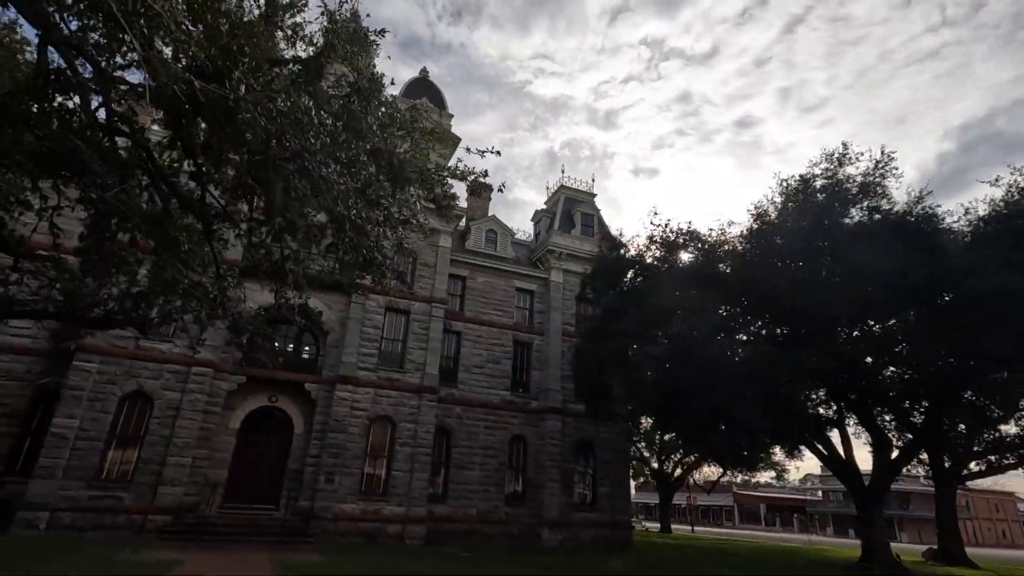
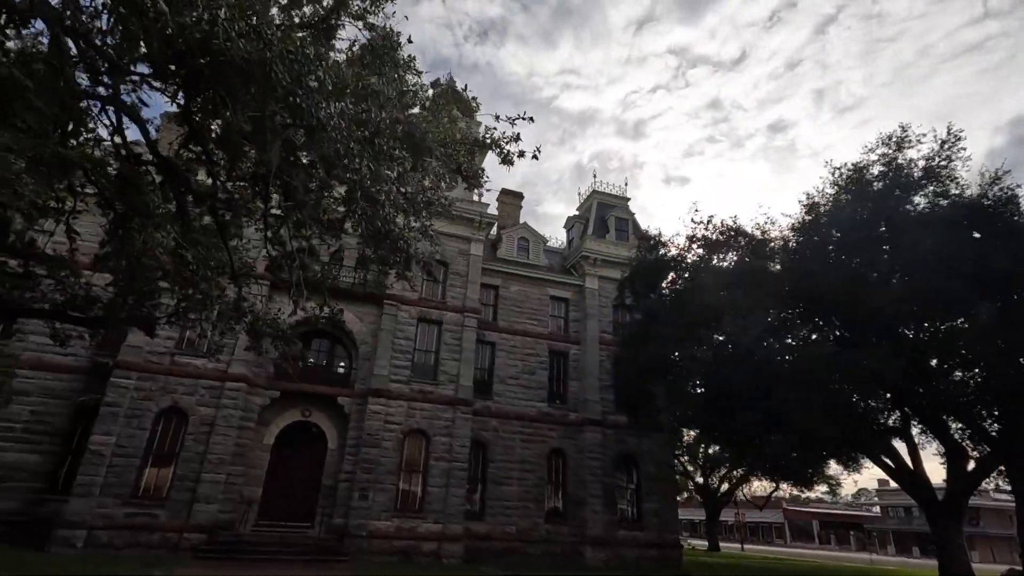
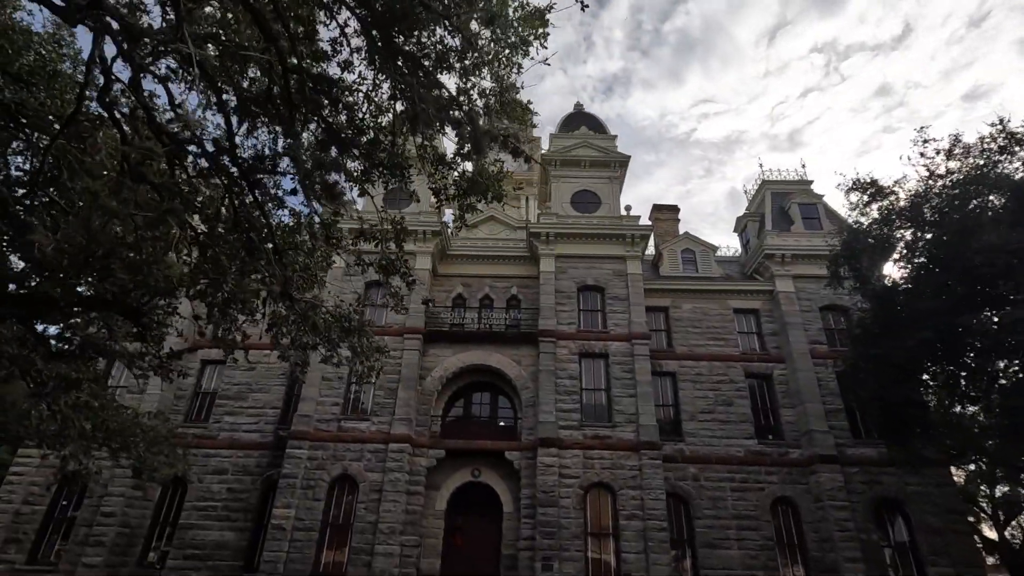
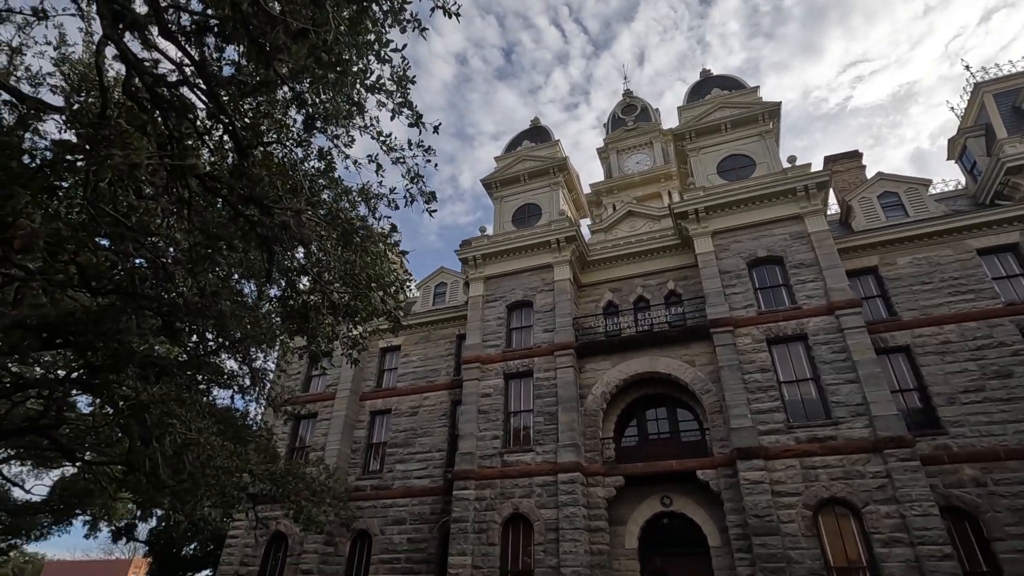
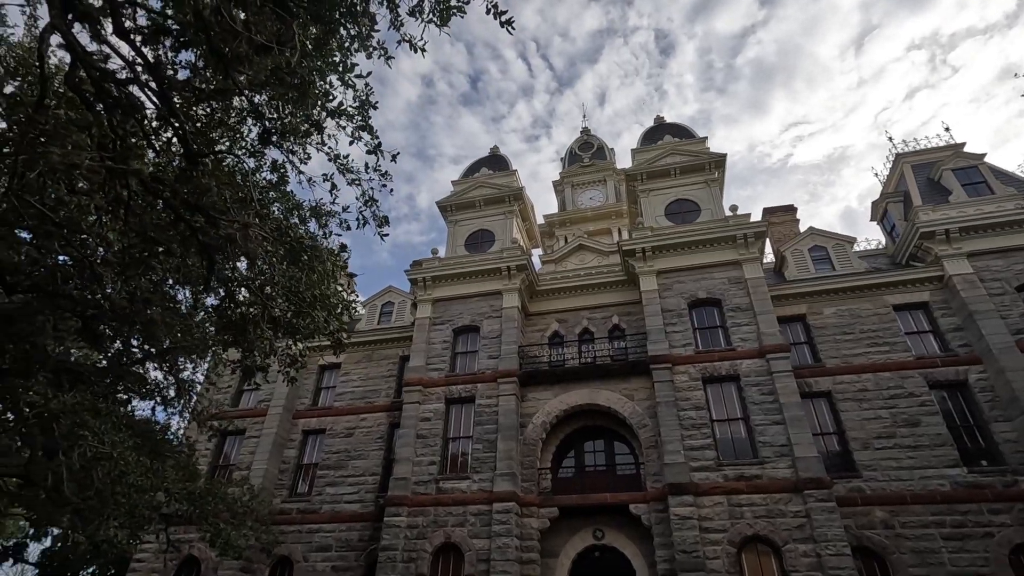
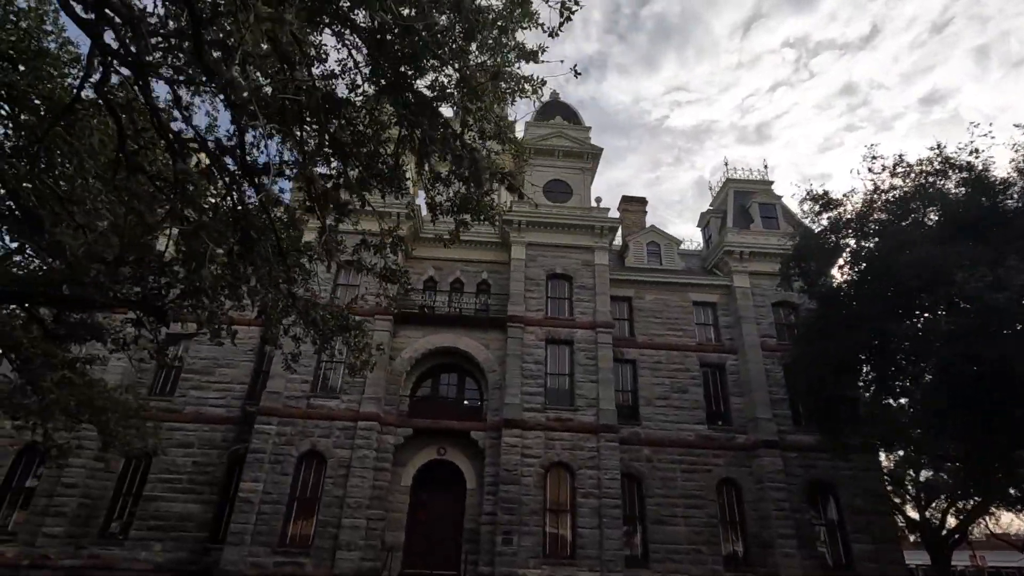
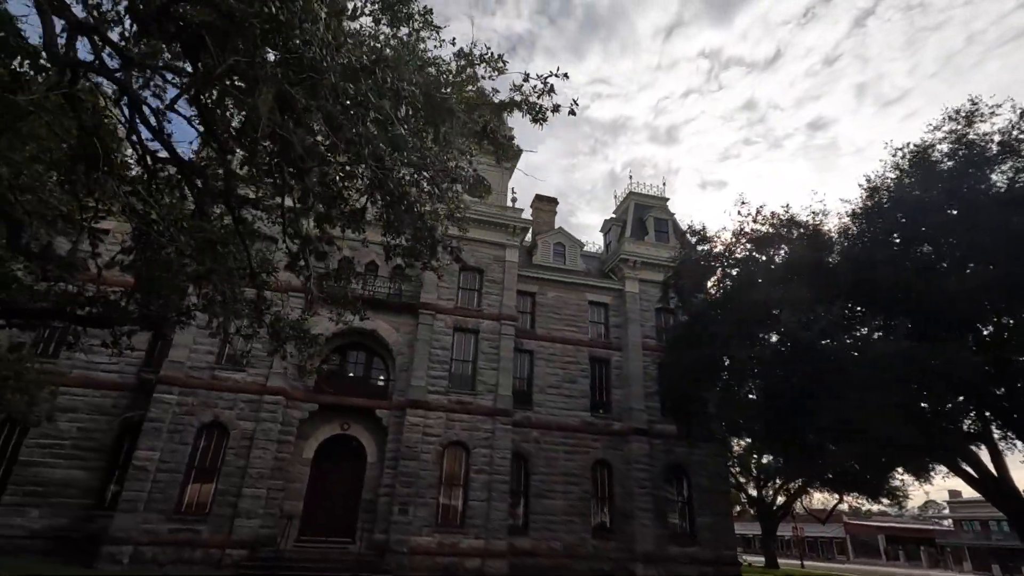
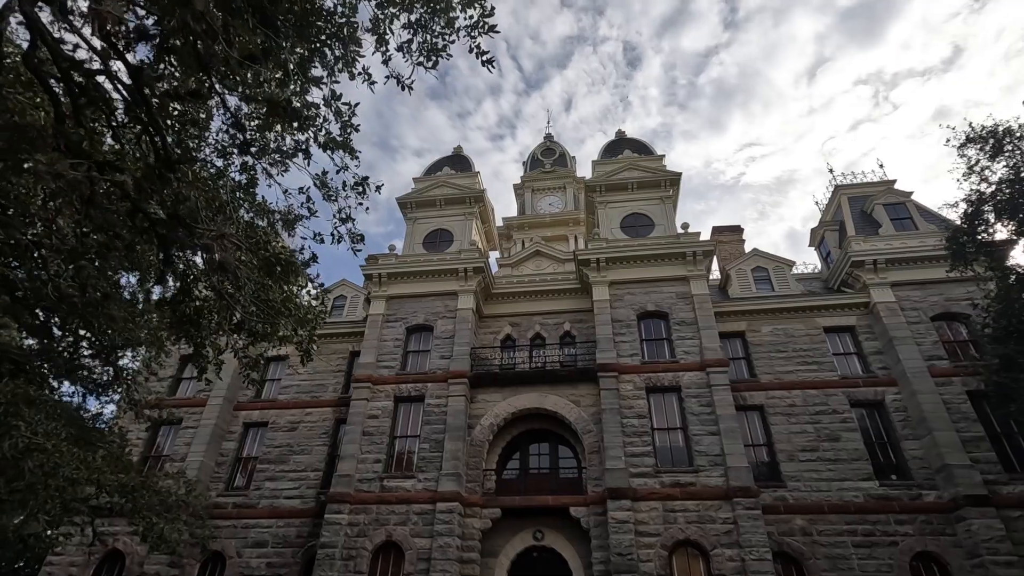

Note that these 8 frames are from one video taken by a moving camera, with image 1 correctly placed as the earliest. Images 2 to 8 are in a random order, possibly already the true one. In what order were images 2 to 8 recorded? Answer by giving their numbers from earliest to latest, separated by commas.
2, 7, 6, 3, 8, 5, 4
